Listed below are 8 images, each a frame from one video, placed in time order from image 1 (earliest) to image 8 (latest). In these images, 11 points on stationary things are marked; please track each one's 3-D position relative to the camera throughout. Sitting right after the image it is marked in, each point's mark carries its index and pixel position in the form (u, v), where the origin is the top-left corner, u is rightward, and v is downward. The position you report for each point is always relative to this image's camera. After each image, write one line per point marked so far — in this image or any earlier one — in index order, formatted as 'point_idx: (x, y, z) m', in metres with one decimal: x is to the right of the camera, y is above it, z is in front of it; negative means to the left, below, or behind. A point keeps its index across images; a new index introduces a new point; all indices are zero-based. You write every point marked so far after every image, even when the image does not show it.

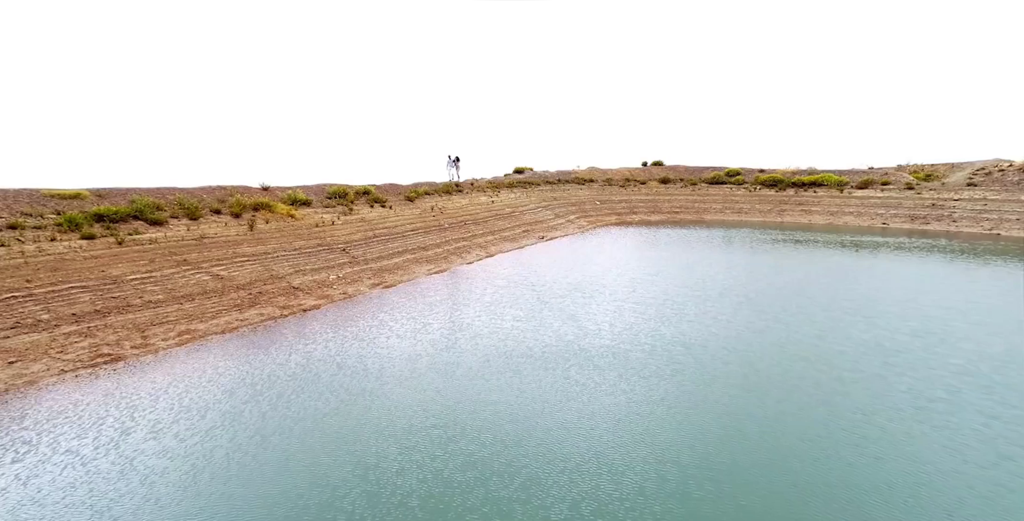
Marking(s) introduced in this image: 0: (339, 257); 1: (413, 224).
0: (-4.9, +0.1, +13.7) m
1: (-3.8, +1.3, +18.3) m
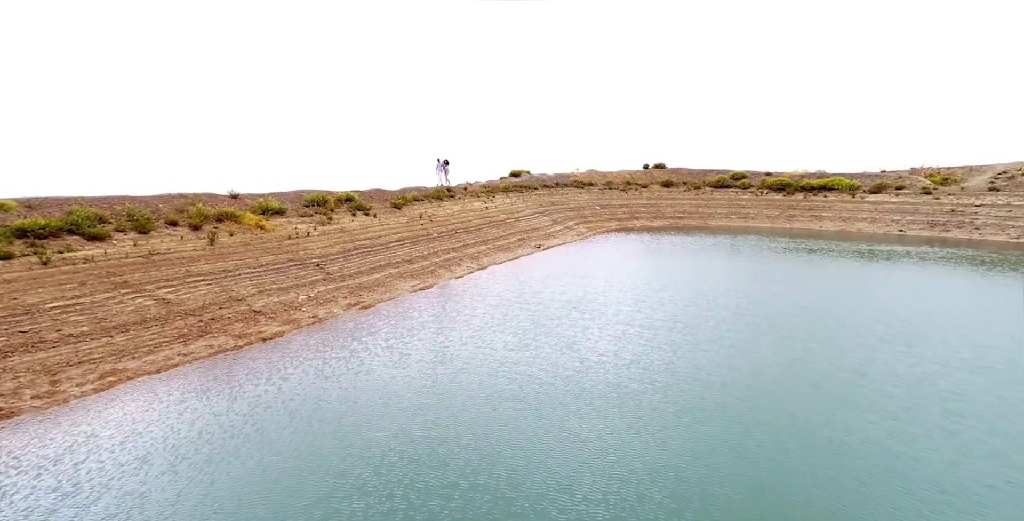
0: (-5.1, -0.3, +12.3) m
1: (-4.0, +0.8, +17.0) m
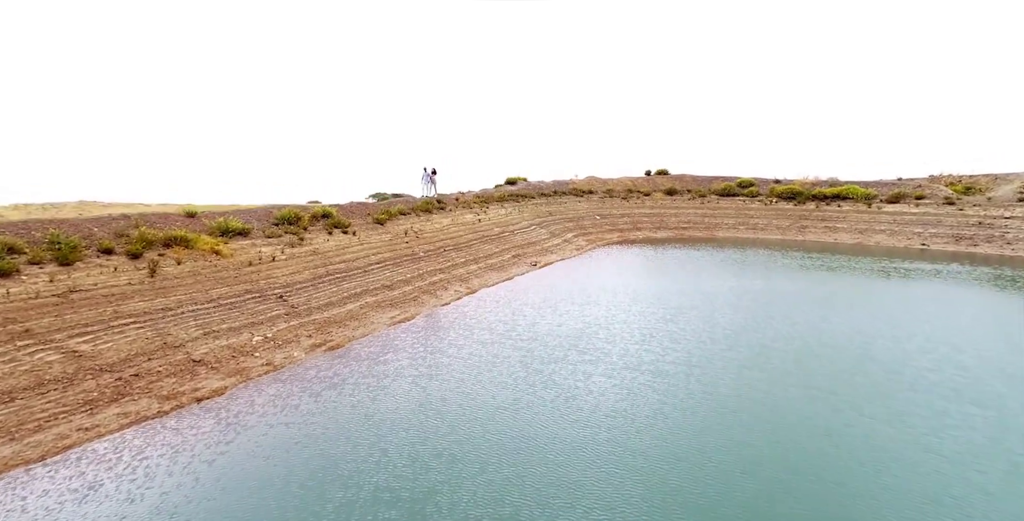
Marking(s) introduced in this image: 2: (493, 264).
0: (-5.3, -1.0, +10.7) m
1: (-4.2, +0.1, +15.3) m
2: (-0.7, -0.2, +18.4) m
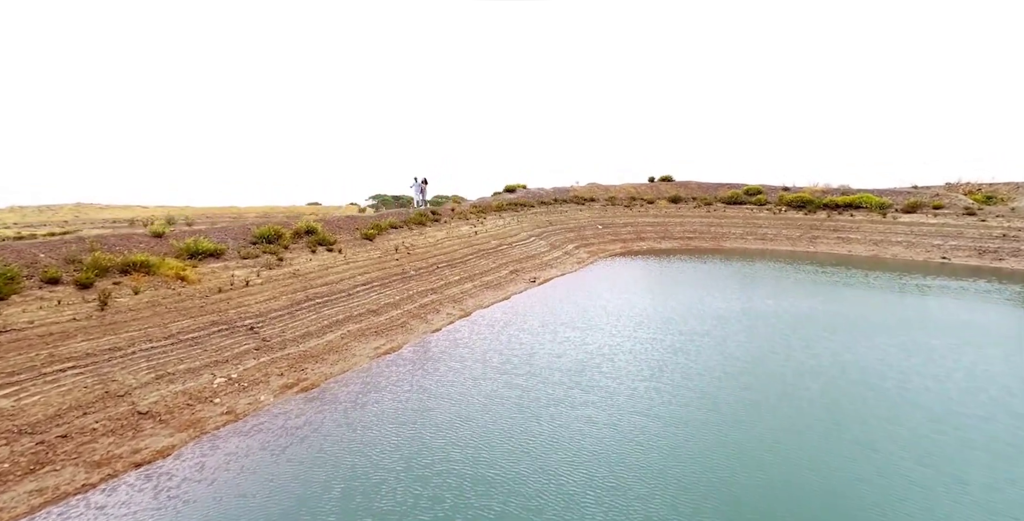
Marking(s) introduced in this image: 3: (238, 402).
0: (-5.4, -1.6, +9.6) m
1: (-4.3, -0.5, +14.3) m
2: (-0.8, -0.8, +17.3) m
3: (-4.7, -2.4, +8.3) m
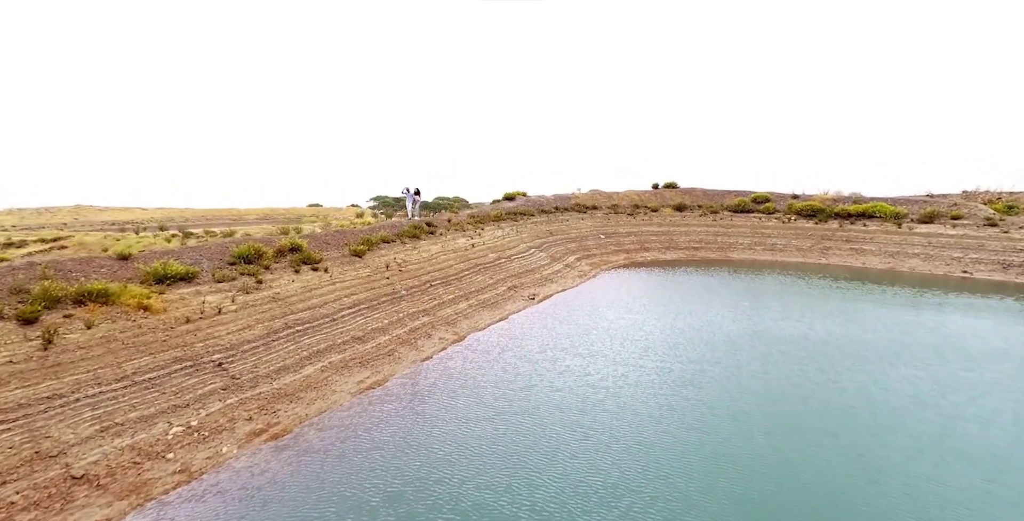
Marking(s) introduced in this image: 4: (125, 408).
0: (-5.4, -2.2, +8.7) m
1: (-4.4, -1.0, +13.3) m
2: (-0.9, -1.3, +16.3) m
3: (-4.8, -2.9, +7.4) m
4: (-6.0, -2.3, +7.5) m
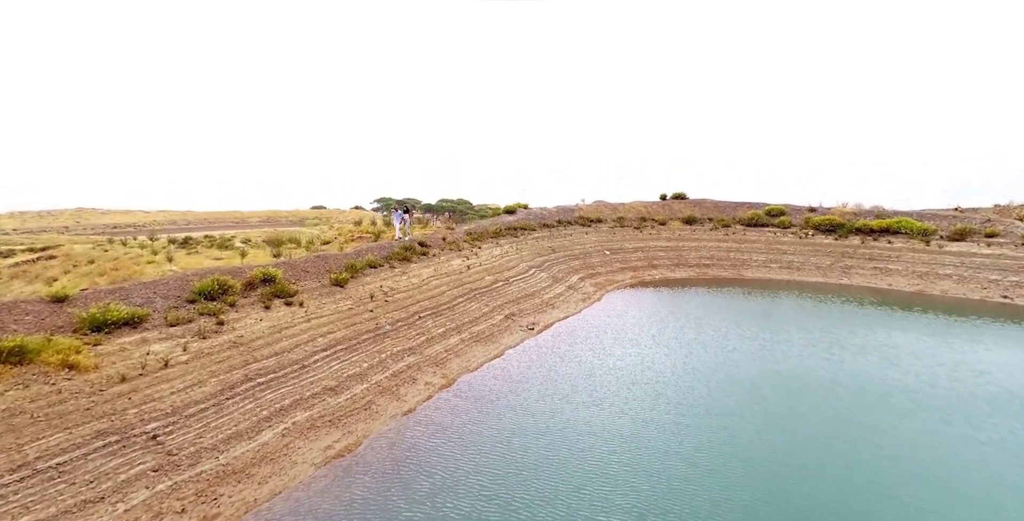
0: (-5.6, -3.0, +7.2) m
1: (-4.5, -1.9, +11.8) m
2: (-0.9, -2.2, +14.8) m
3: (-4.9, -3.8, +5.9) m
4: (-6.1, -3.1, +6.1) m
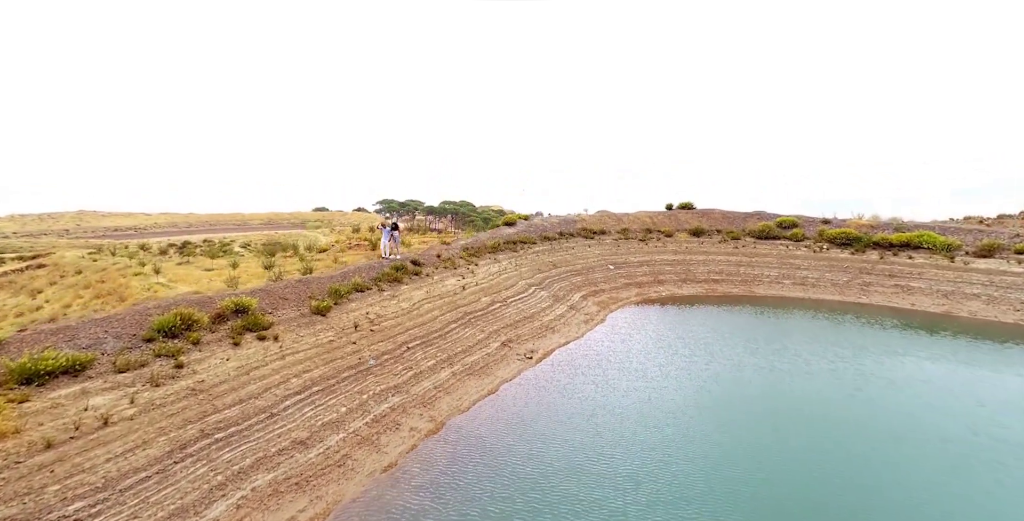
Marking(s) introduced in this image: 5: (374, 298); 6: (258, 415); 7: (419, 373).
0: (-5.7, -3.6, +6.0) m
1: (-4.6, -2.6, +10.6) m
2: (-1.0, -2.9, +13.6) m
3: (-5.1, -4.4, +4.7) m
4: (-6.3, -3.8, +4.9) m
5: (-4.2, -1.1, +14.9) m
6: (-4.9, -2.9, +9.3) m
7: (-2.4, -2.8, +12.4) m
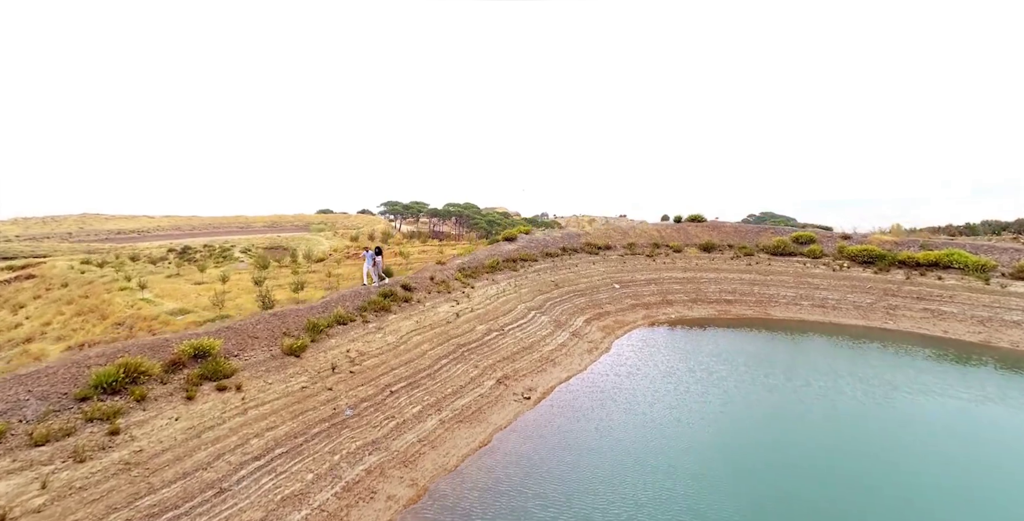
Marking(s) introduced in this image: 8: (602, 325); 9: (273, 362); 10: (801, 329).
0: (-5.9, -4.4, +4.6) m
1: (-4.7, -3.4, +9.2) m
2: (-1.2, -3.7, +12.1) m
3: (-5.3, -5.2, +3.3) m
4: (-6.5, -4.6, +3.5) m
5: (-4.3, -1.9, +13.5) m
6: (-5.0, -3.7, +7.9) m
7: (-2.5, -3.6, +11.0) m
8: (+3.6, -2.6, +19.2) m
9: (-5.6, -2.3, +11.3) m
10: (+11.6, -2.8, +19.5) m
